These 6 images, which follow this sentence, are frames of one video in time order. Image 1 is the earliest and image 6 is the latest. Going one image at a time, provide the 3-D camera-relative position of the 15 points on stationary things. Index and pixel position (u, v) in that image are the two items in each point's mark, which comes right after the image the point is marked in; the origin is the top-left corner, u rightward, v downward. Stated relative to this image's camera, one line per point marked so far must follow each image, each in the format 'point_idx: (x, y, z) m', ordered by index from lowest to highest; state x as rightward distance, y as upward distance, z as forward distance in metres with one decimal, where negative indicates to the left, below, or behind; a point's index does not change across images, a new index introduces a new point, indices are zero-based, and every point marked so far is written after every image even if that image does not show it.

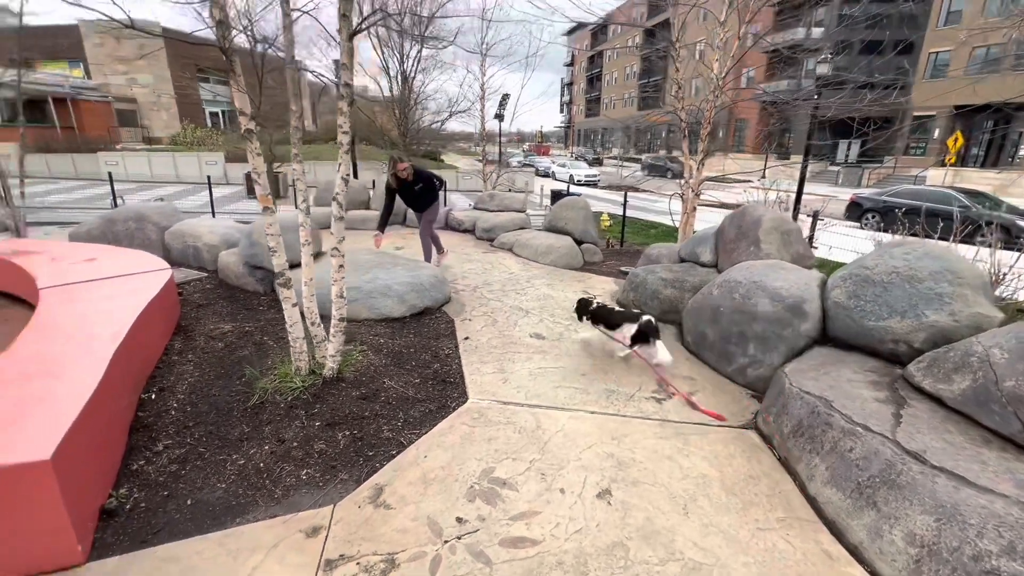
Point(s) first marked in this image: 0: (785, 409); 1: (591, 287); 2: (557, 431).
0: (+1.5, -0.7, +2.7) m
1: (+1.0, 0.0, +5.8) m
2: (+0.3, -0.9, +2.8) m
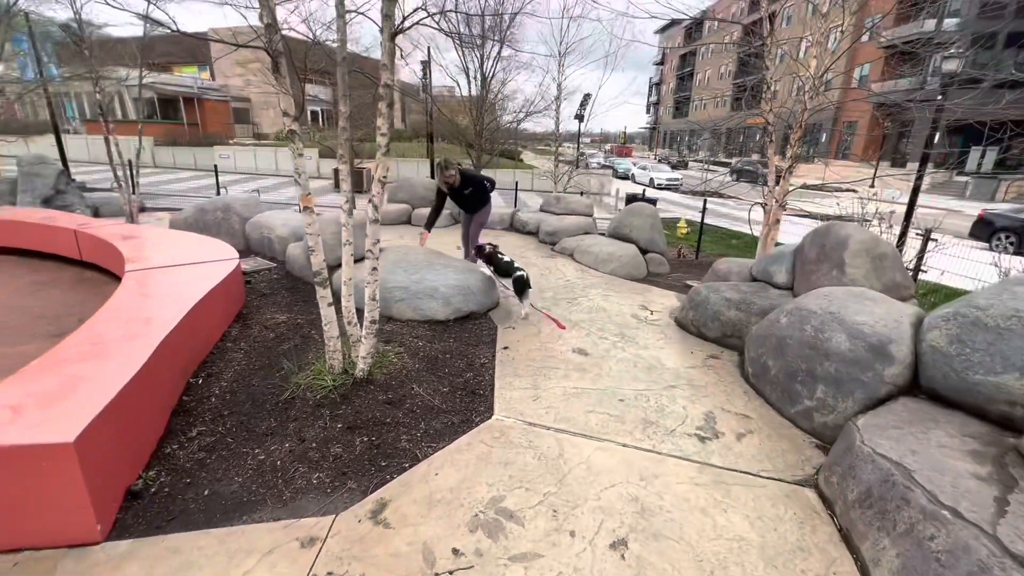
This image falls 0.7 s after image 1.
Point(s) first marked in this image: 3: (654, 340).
0: (+1.6, -0.9, +2.2) m
1: (+1.6, -0.2, +5.4) m
2: (+0.4, -1.0, +2.6) m
3: (+1.3, -0.5, +4.3) m
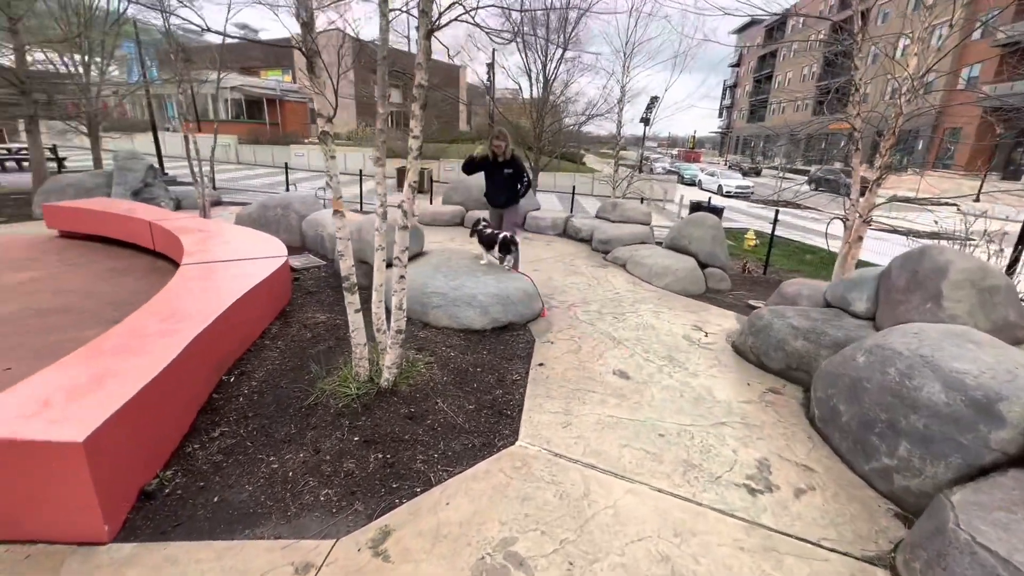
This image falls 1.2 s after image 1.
0: (+1.7, -1.0, +1.8) m
1: (+2.0, -0.3, +5.0) m
2: (+0.5, -1.1, +2.3) m
3: (+1.6, -0.6, +3.9) m
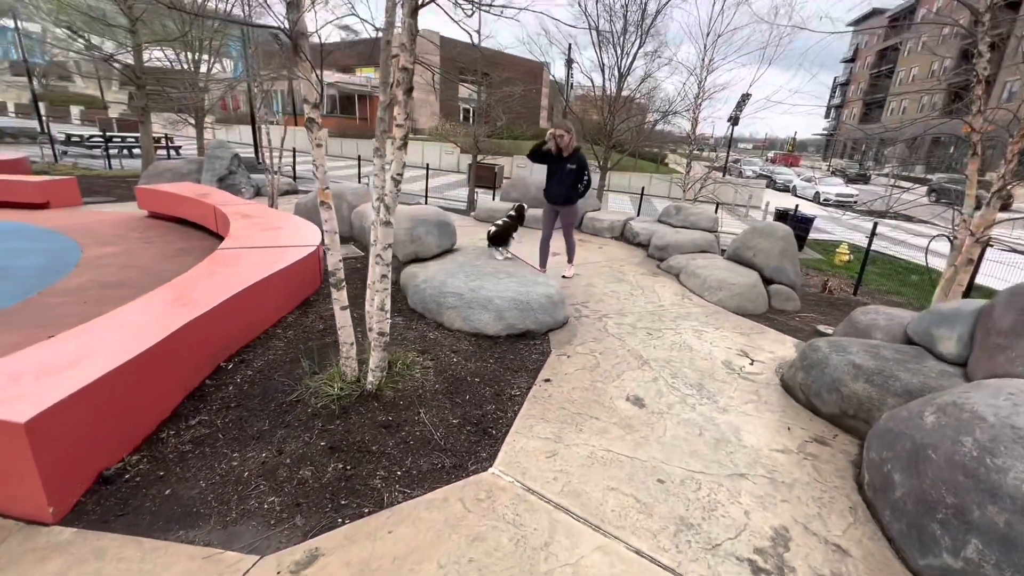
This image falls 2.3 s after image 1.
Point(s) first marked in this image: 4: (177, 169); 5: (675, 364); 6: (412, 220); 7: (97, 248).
0: (+1.3, -1.2, +1.3) m
1: (+2.2, -0.5, +4.3) m
2: (+0.2, -1.2, +2.0) m
3: (+1.6, -0.8, +3.4) m
4: (-7.7, +2.7, +10.7) m
5: (+1.3, -0.6, +3.9) m
6: (-1.1, +0.7, +5.0) m
7: (-5.7, +0.6, +6.5) m
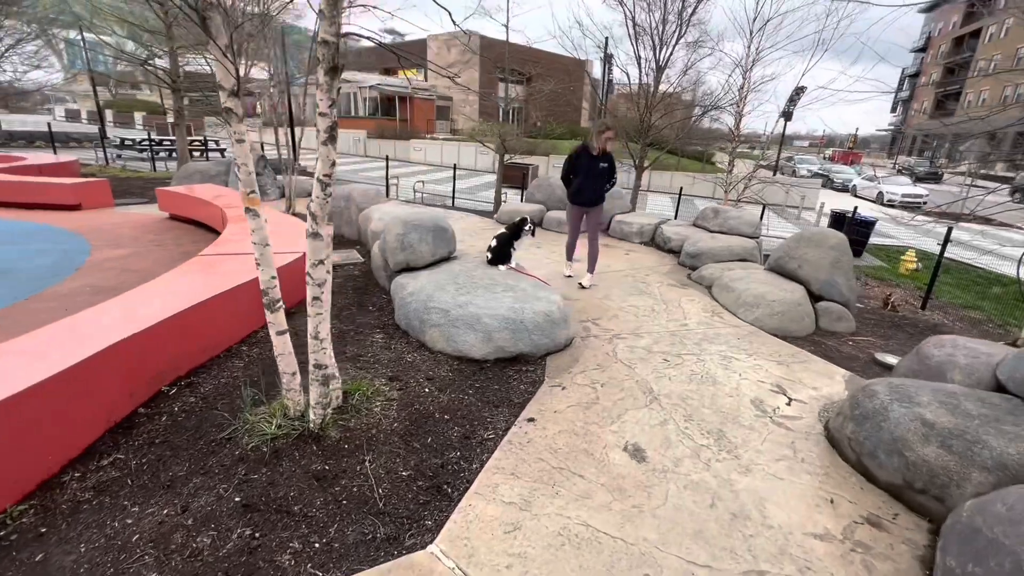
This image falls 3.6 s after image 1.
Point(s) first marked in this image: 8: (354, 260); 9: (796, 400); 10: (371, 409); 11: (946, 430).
0: (+1.0, -1.3, +0.6) m
1: (+2.2, -0.7, +3.6) m
2: (0.0, -1.3, +1.4) m
3: (+1.5, -1.0, +2.7) m
4: (-7.1, +2.7, +10.8) m
5: (+1.2, -0.8, +3.2) m
6: (-1.0, +0.6, +4.6) m
7: (-5.6, +0.5, +6.4) m
8: (-1.9, +0.3, +5.7) m
9: (+2.0, -0.8, +3.3) m
10: (-0.8, -0.7, +2.8) m
11: (+2.1, -0.7, +2.3) m
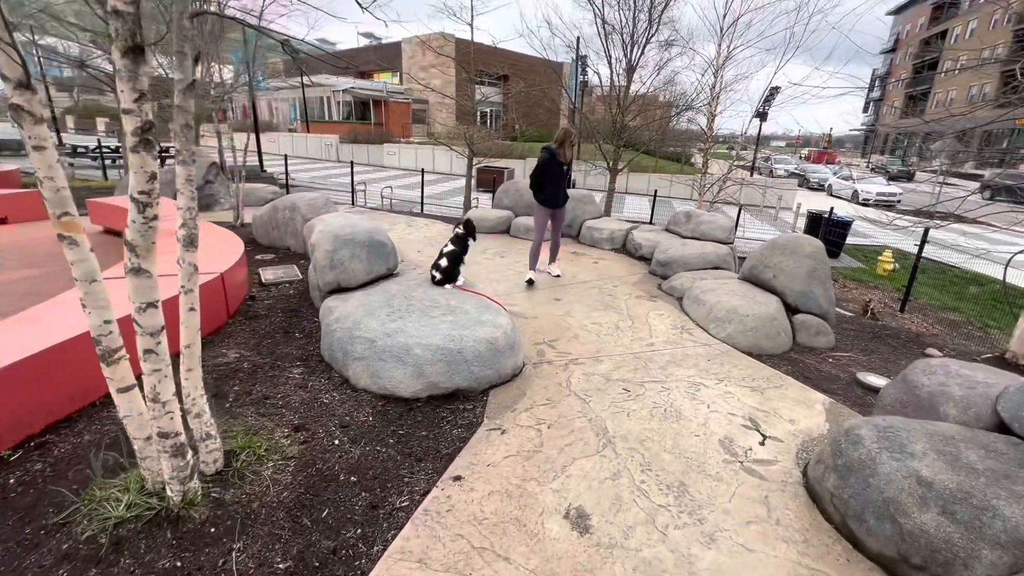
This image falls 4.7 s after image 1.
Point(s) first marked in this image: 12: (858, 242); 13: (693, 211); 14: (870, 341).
0: (+0.7, -1.5, +0.2) m
1: (+1.7, -0.8, +3.2) m
2: (-0.4, -1.4, +0.9) m
3: (+1.1, -1.1, +2.2) m
4: (-7.8, +2.3, +10.2) m
5: (+0.8, -0.9, +2.8) m
6: (-1.5, +0.4, +4.1) m
7: (-6.1, +0.2, +5.8) m
8: (-2.4, +0.1, +5.2) m
9: (+1.6, -0.9, +2.9) m
10: (-1.2, -0.9, +2.3) m
11: (+1.7, -0.8, +1.9) m
12: (+8.9, +1.2, +12.1) m
13: (+2.9, +1.2, +7.5) m
14: (+3.6, -0.5, +4.7) m
